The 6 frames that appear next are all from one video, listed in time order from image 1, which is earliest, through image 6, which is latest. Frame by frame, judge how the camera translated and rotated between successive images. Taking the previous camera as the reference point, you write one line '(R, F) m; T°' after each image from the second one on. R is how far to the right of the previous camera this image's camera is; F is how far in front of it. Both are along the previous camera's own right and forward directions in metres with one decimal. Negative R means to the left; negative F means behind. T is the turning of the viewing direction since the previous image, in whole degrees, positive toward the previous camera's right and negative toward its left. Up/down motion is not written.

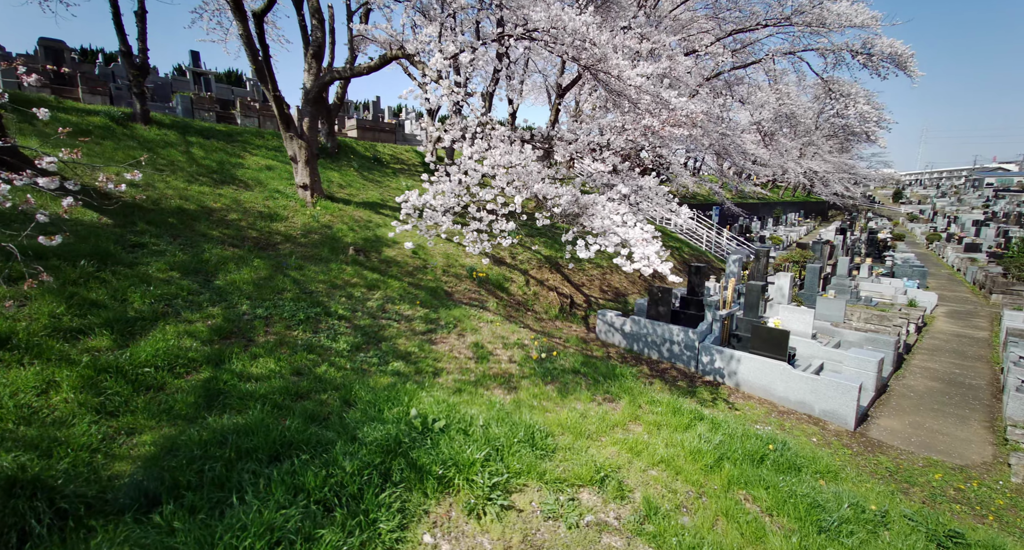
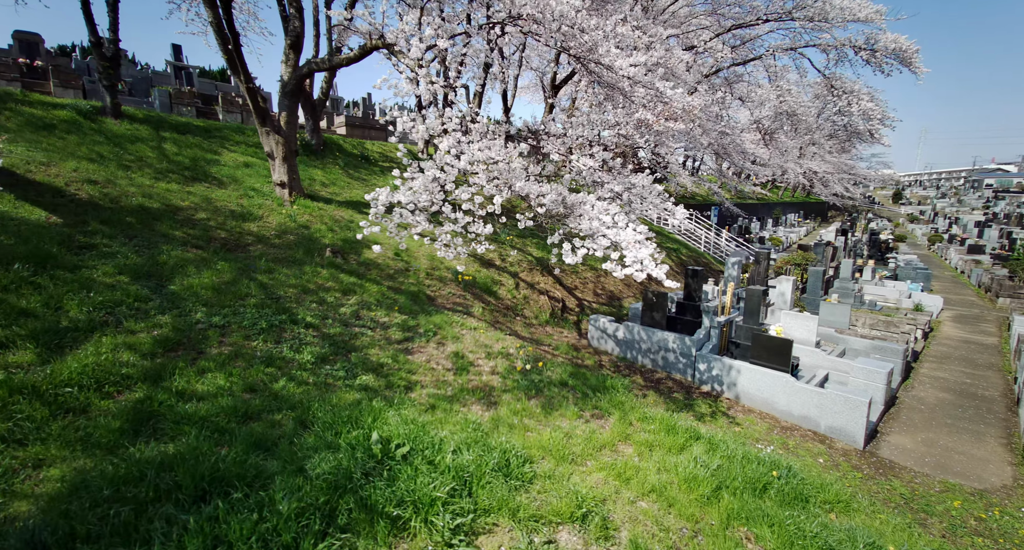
(+0.2, +0.6) m; 0°
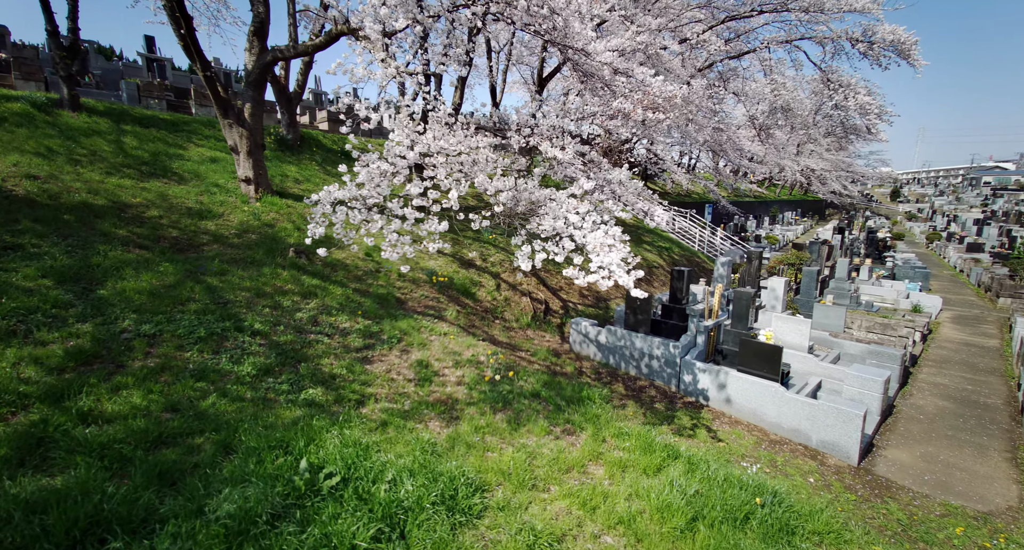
(+0.4, +0.6) m; 0°
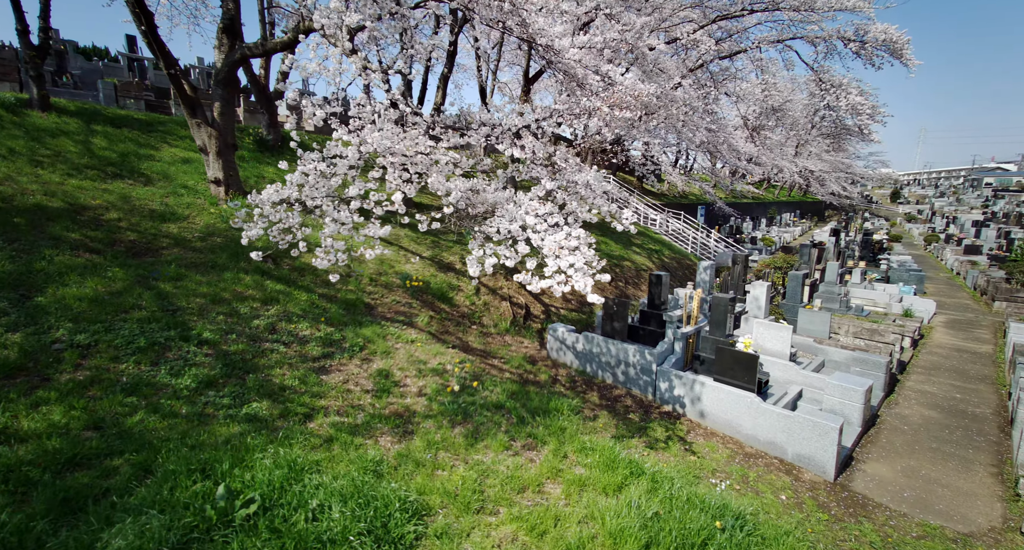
(+0.5, +0.3) m; 0°
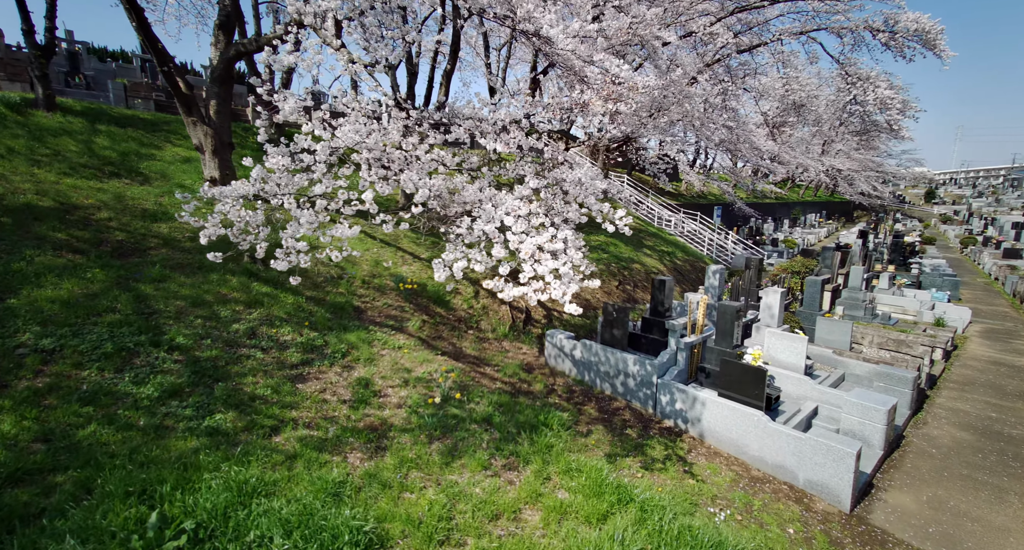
(+0.4, +0.4) m; -2°
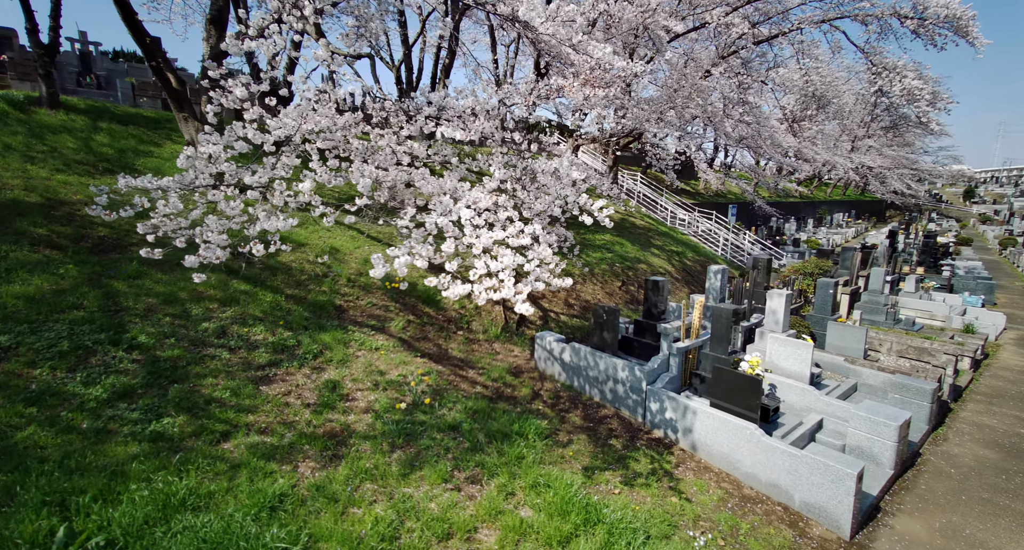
(+0.6, +0.4) m; -3°
